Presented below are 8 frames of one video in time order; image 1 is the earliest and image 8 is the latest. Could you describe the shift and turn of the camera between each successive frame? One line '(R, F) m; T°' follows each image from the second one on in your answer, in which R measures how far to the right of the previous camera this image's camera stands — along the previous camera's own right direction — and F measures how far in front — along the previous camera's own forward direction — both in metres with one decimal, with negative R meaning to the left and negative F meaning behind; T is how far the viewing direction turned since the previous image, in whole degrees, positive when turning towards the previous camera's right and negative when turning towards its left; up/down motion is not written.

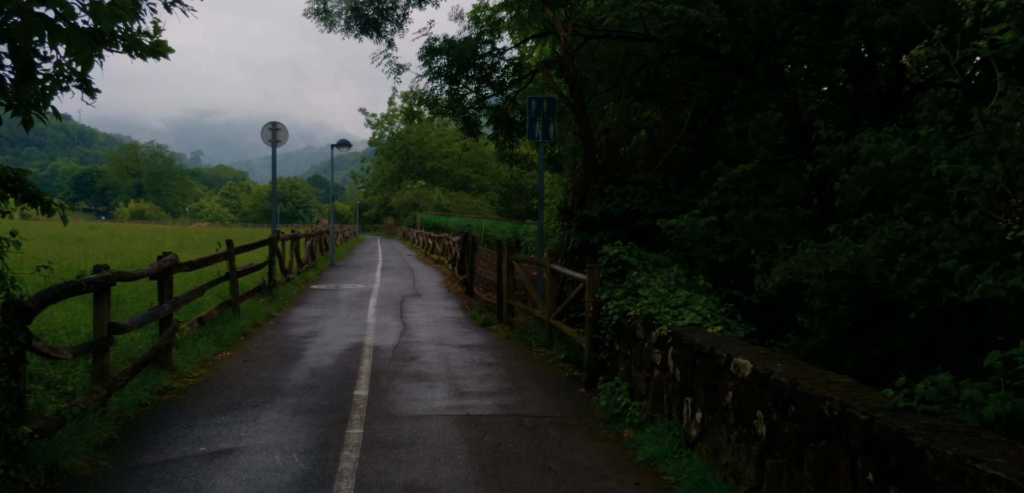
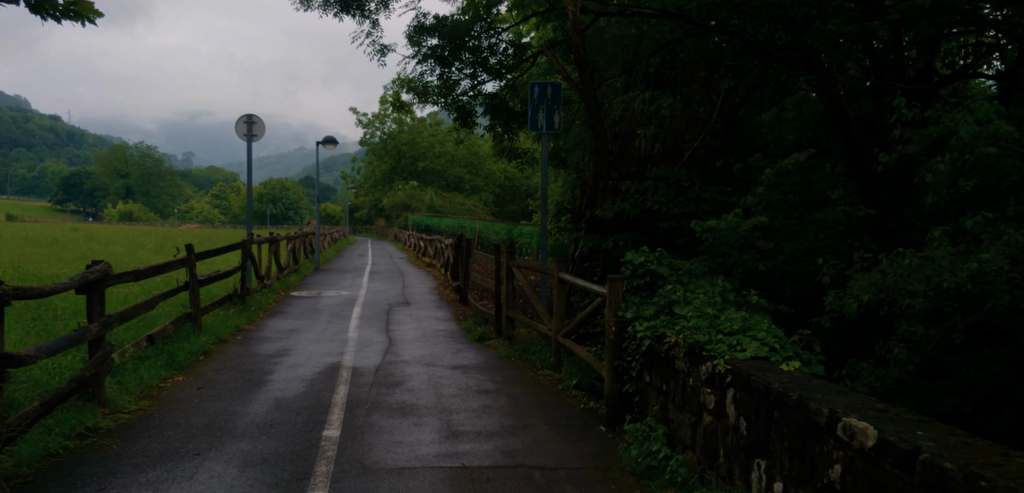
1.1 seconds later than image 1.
(-0.1, +1.4) m; 0°
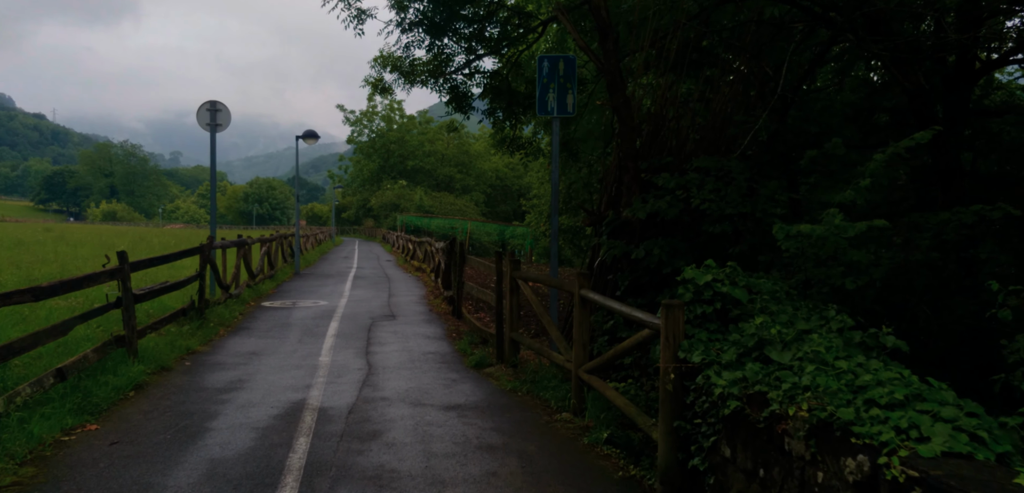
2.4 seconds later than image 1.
(-0.2, +1.8) m; +1°
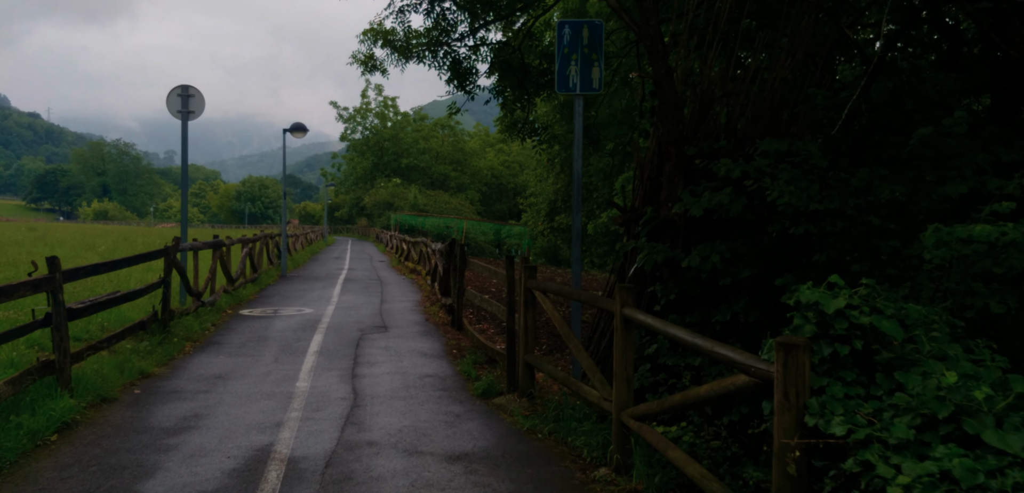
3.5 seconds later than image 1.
(-0.2, +1.5) m; 0°
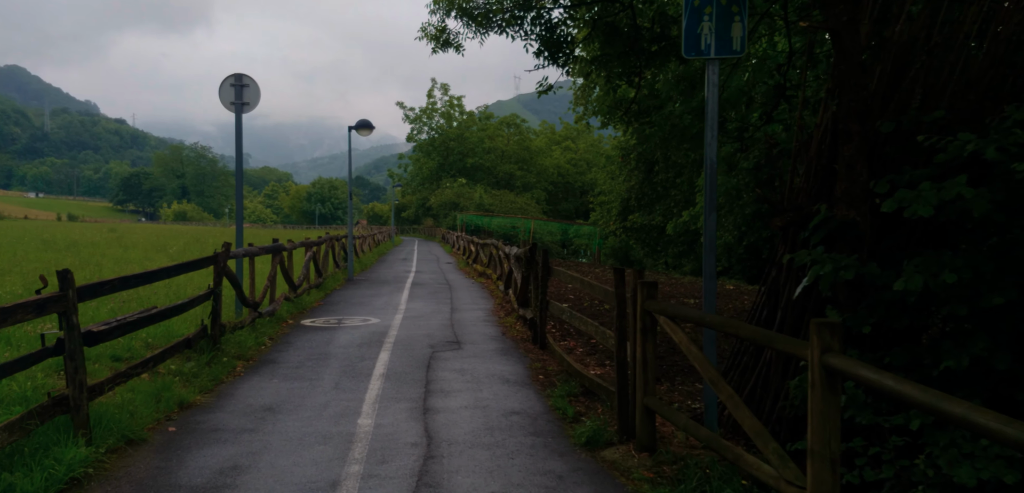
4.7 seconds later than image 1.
(-0.3, +1.5) m; -4°
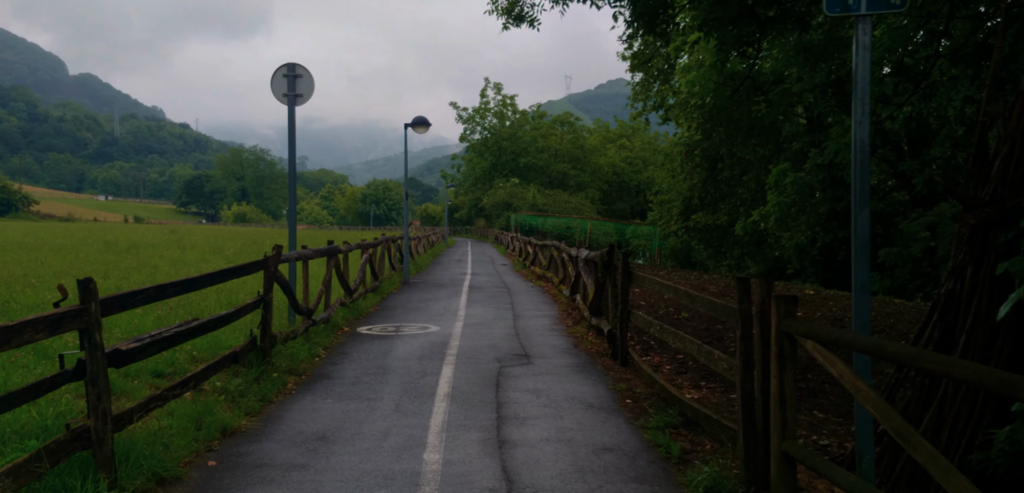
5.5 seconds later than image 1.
(-0.3, +1.0) m; -4°
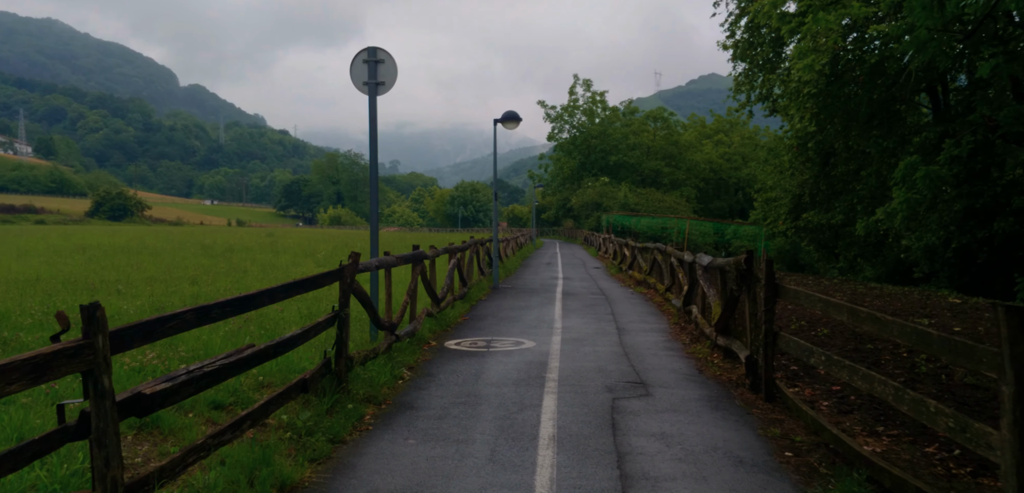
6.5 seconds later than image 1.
(-0.3, +1.4) m; -6°
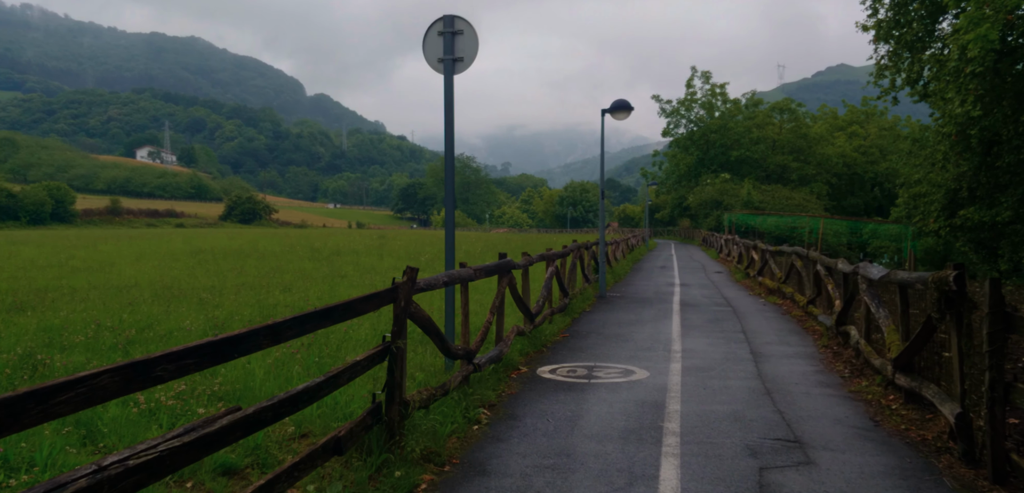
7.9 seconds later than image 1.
(+0.1, +1.9) m; -8°
